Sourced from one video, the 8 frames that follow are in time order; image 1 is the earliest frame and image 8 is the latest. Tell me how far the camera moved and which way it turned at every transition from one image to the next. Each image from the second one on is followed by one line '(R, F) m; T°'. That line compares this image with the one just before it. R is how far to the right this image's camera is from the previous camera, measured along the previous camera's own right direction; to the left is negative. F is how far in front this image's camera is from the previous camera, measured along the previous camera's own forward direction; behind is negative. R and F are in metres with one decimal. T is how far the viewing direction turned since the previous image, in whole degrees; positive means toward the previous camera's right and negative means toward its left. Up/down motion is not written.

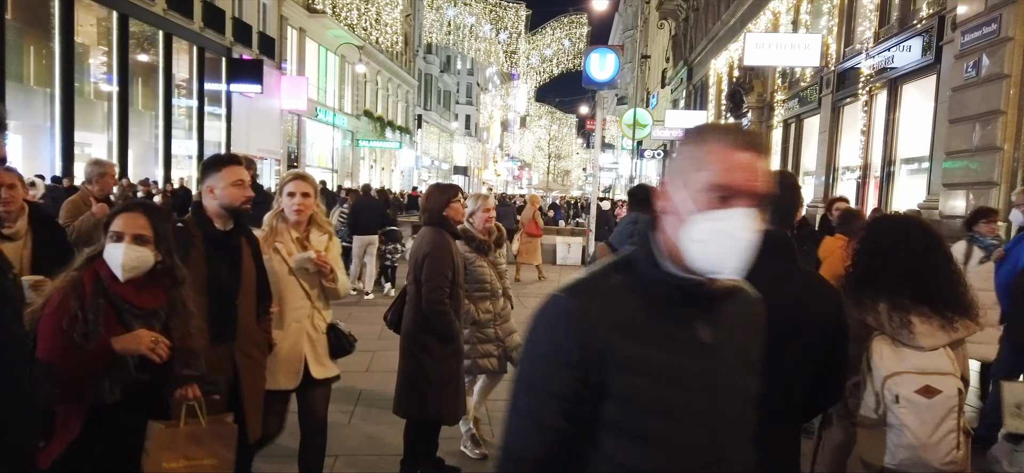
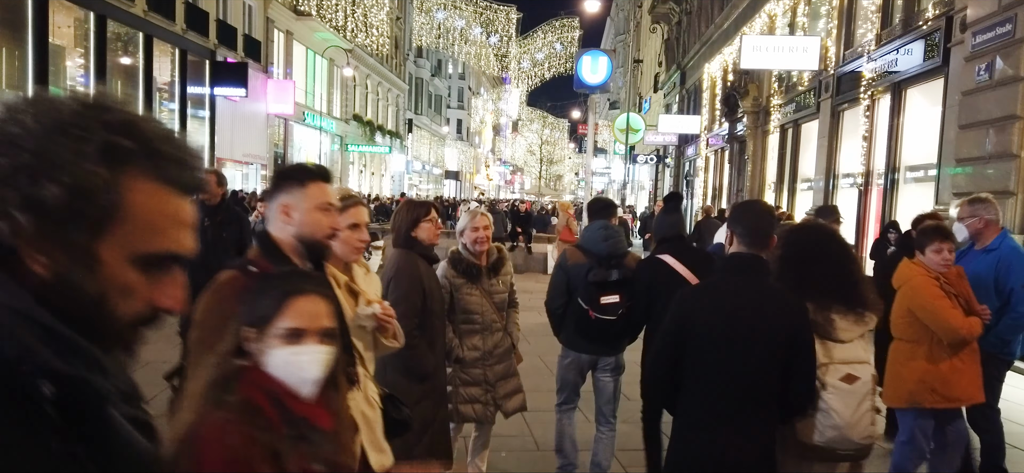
(+0.1, +0.5) m; +1°
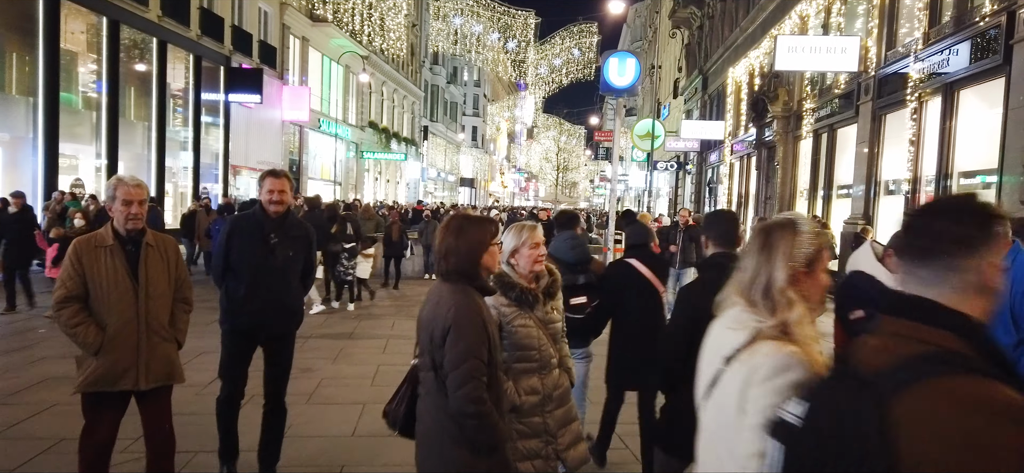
(-0.2, +0.6) m; -1°
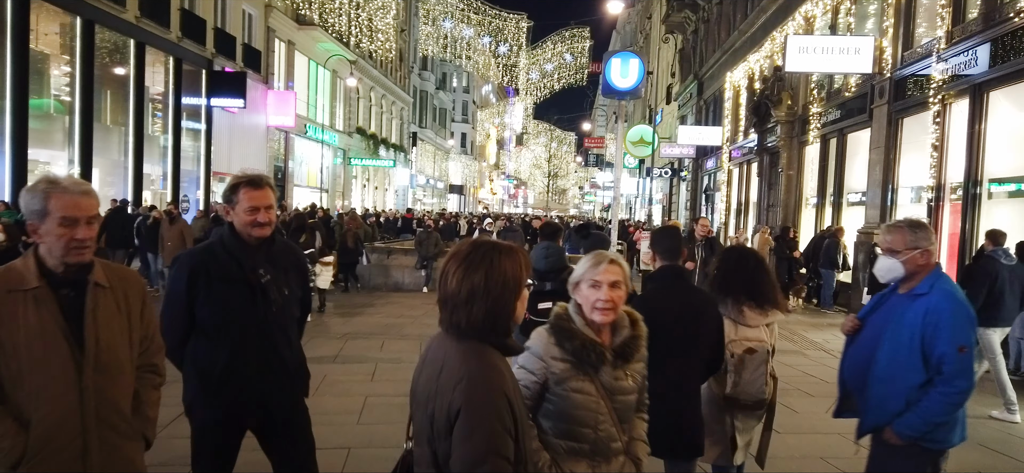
(-0.1, +0.8) m; +1°
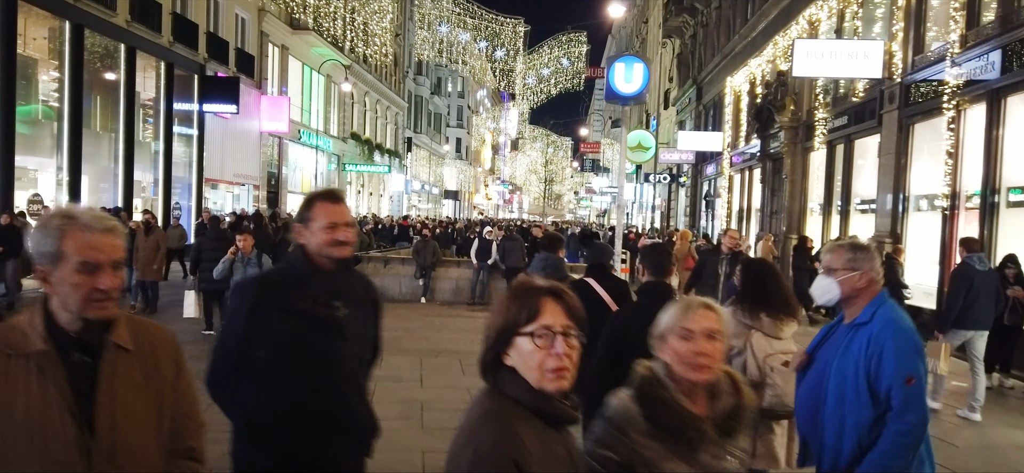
(-0.1, +0.4) m; 0°
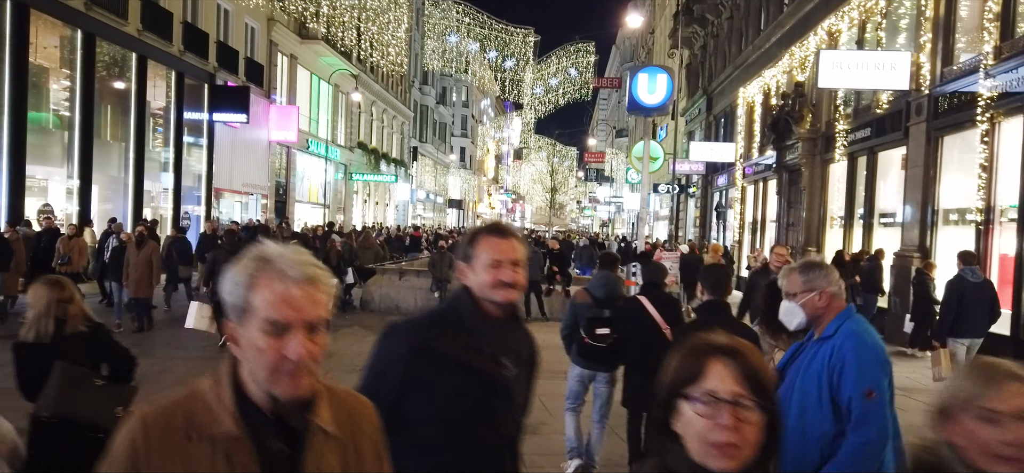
(-0.3, +0.2) m; 0°
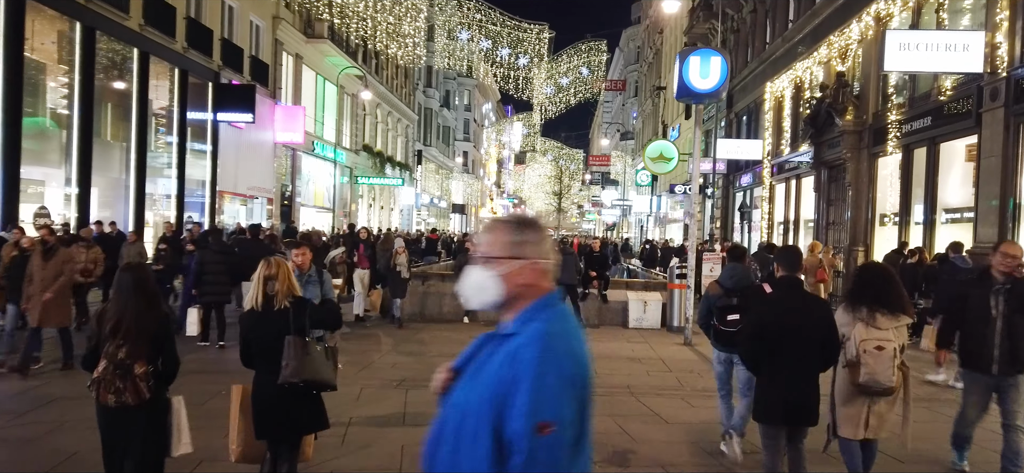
(-0.7, +1.1) m; 0°
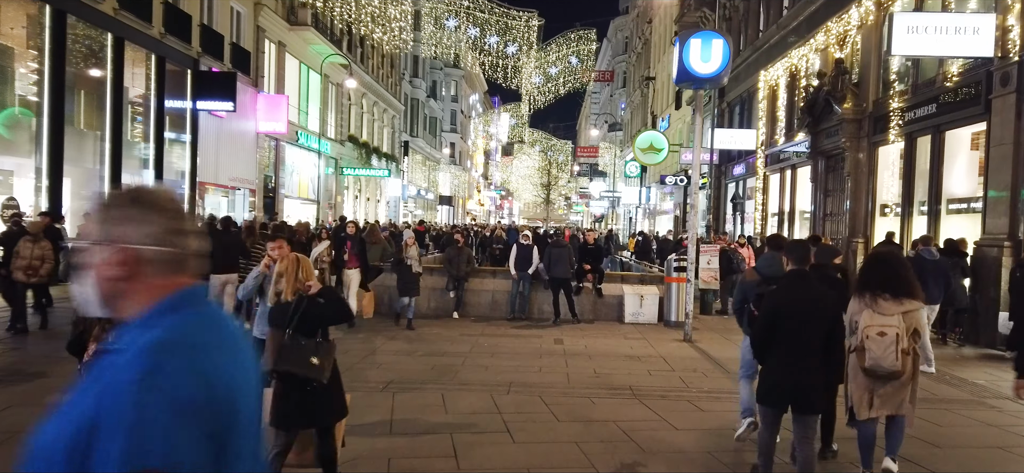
(-0.1, +0.5) m; +1°
